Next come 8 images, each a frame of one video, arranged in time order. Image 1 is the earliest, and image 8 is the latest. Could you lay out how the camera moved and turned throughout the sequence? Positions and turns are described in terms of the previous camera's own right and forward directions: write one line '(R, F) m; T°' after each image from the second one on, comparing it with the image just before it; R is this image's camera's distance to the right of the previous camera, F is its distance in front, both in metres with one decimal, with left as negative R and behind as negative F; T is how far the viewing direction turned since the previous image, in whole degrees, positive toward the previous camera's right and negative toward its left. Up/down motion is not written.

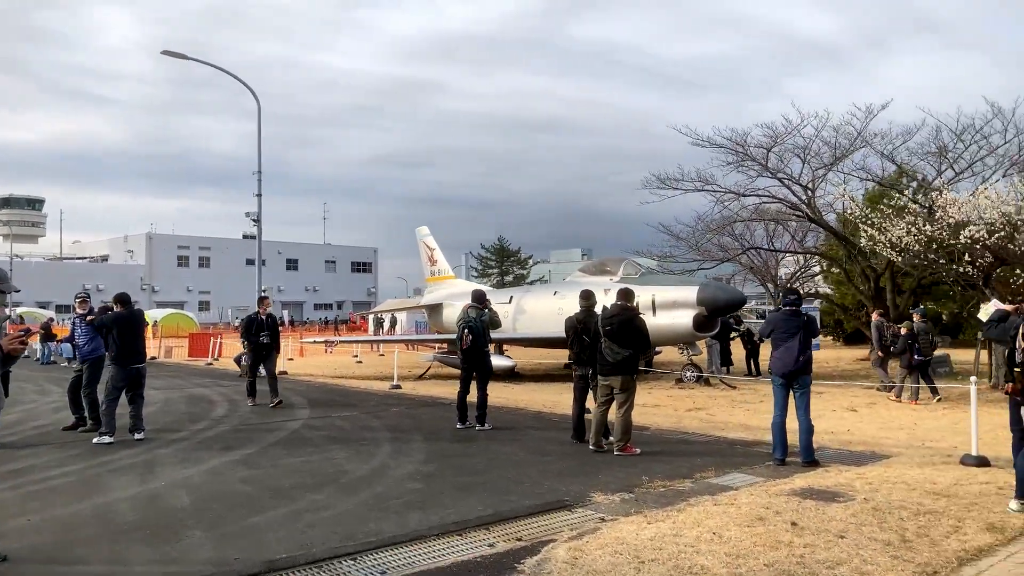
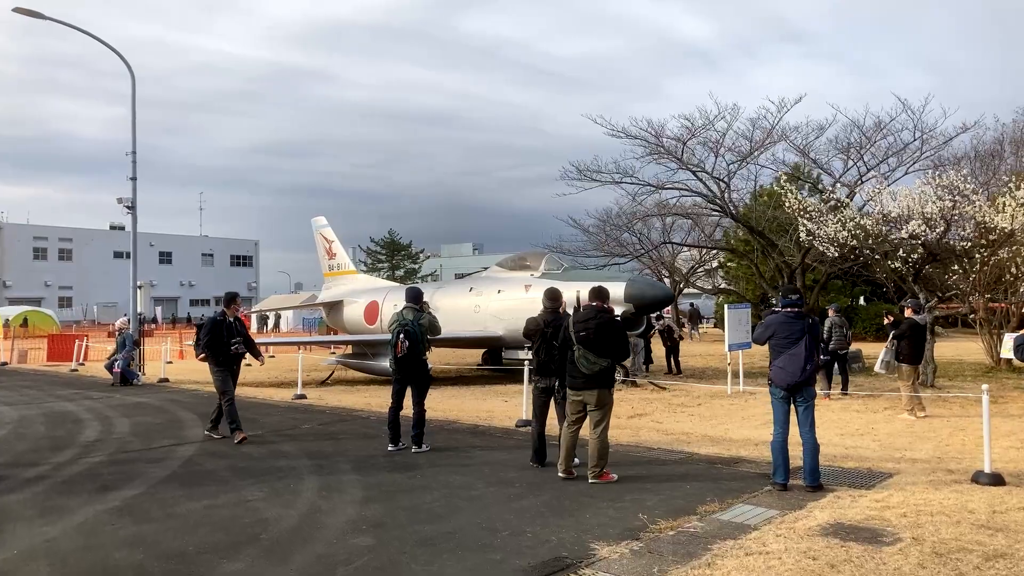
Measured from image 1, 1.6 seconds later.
(-0.6, +1.3) m; +8°
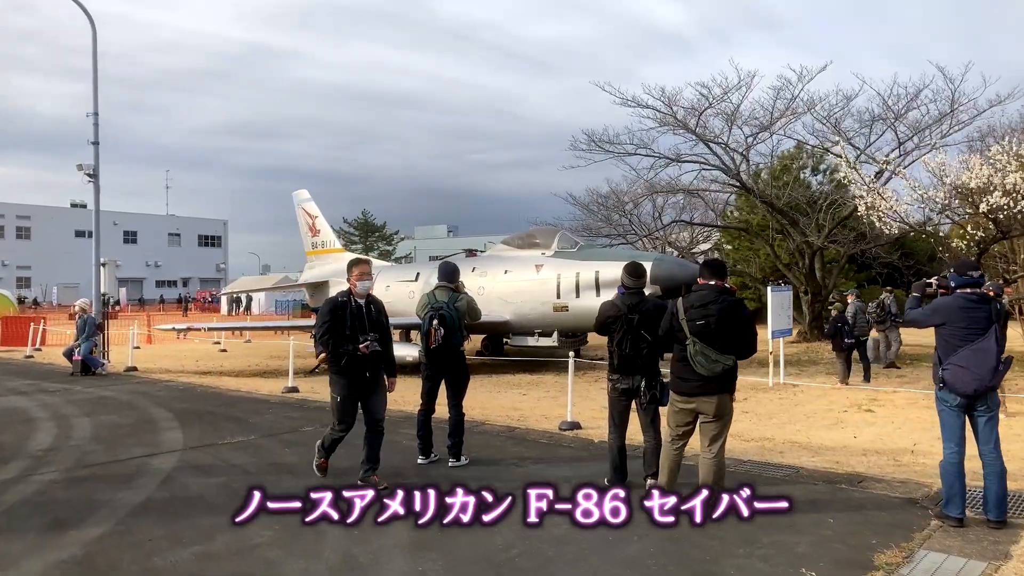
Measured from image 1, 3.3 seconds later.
(-0.7, +1.6) m; +2°
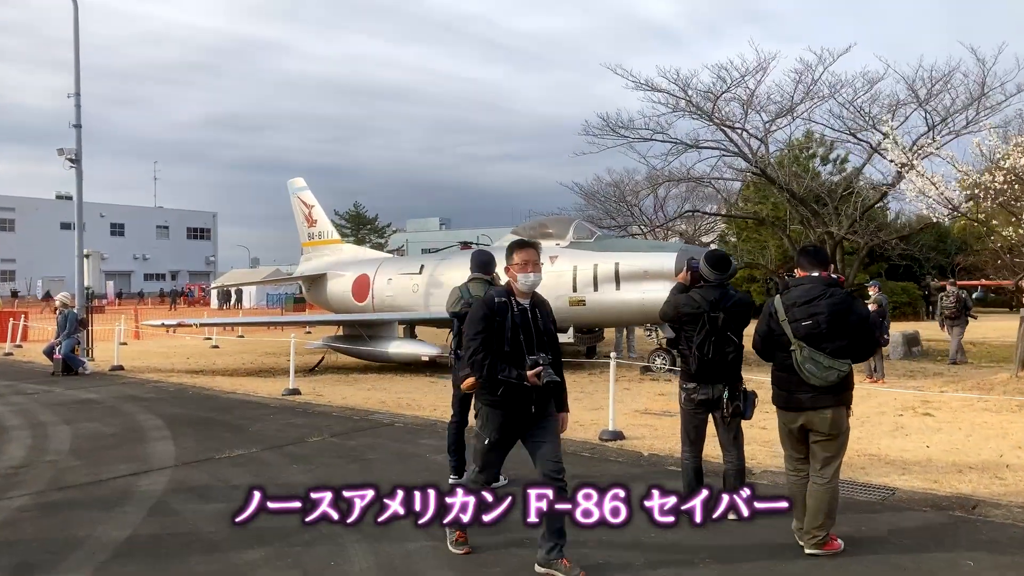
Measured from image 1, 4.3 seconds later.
(-0.4, +0.9) m; +1°
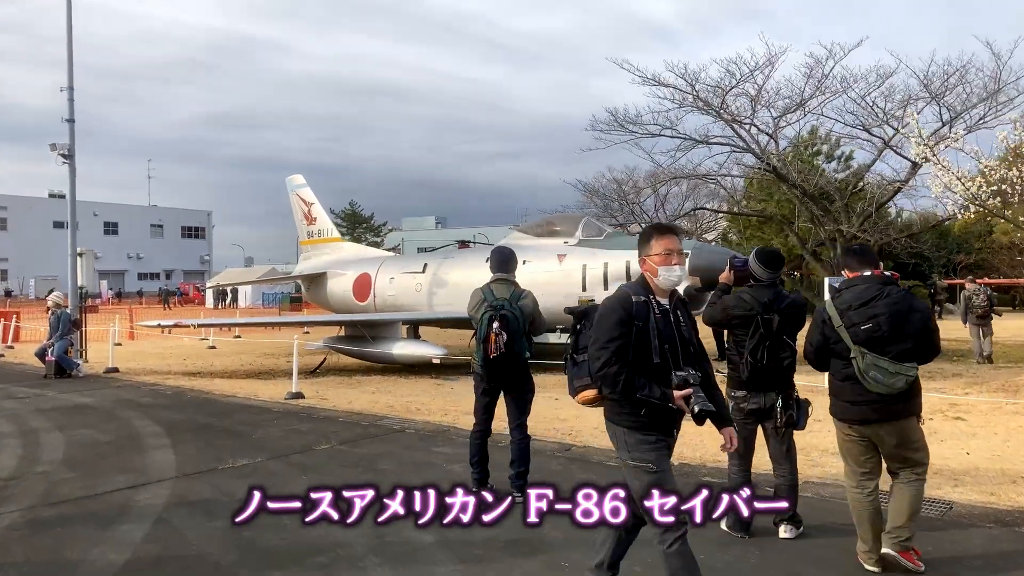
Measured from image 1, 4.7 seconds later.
(-0.2, +0.4) m; 0°
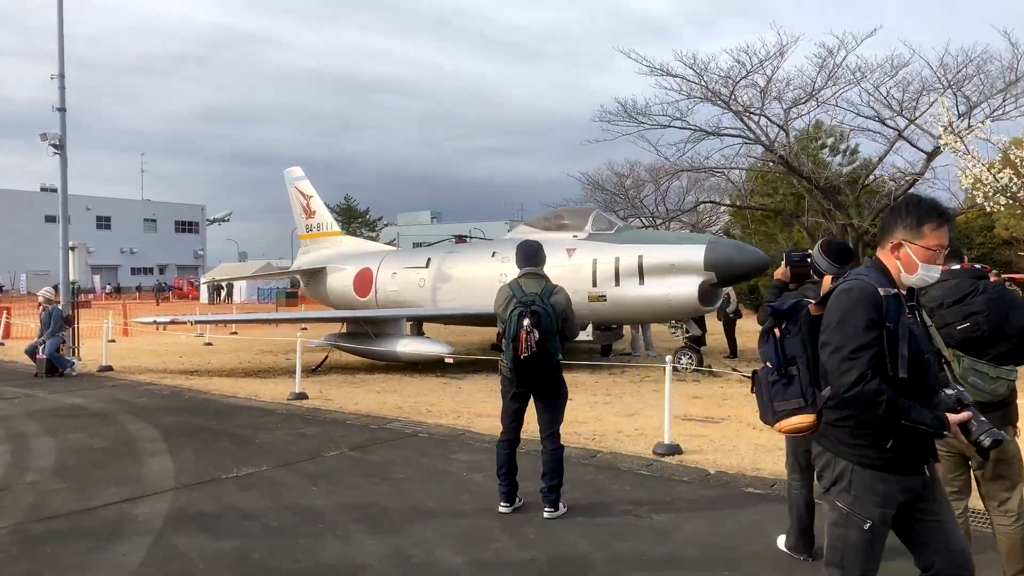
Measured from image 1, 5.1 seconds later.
(-0.2, +0.4) m; 0°
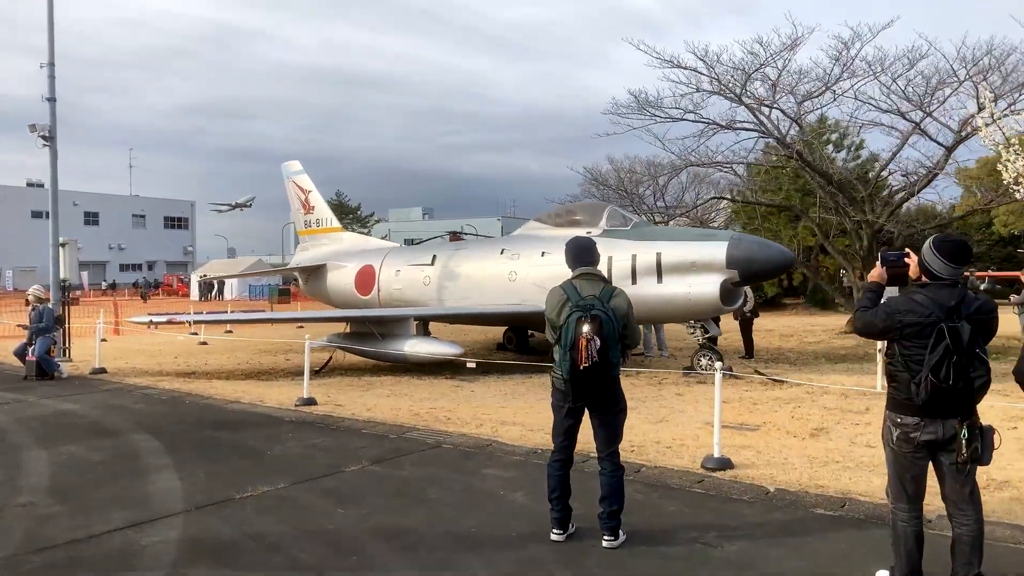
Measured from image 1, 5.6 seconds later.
(-0.4, +0.5) m; +1°
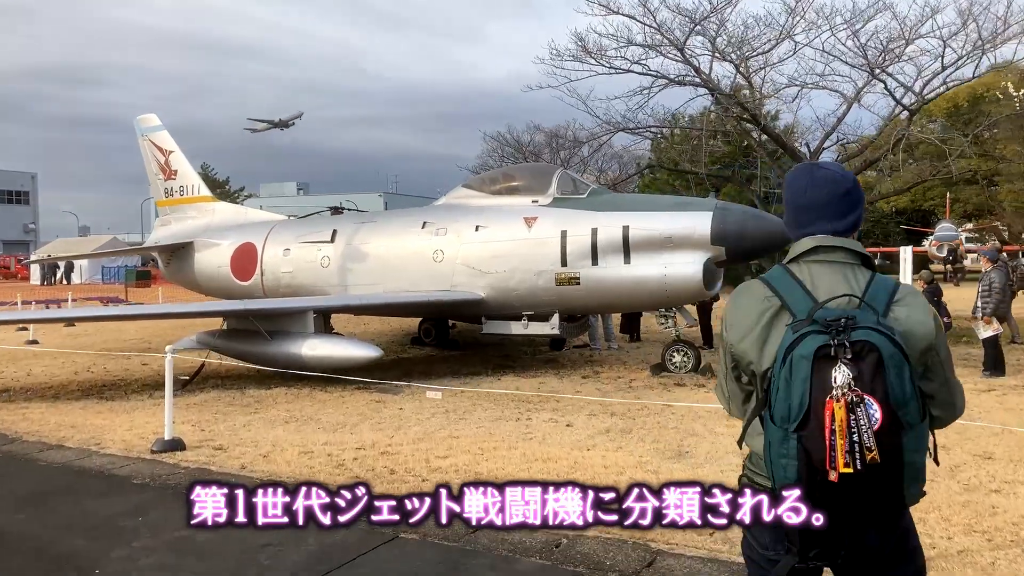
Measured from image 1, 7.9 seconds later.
(-0.6, +2.6) m; +9°
